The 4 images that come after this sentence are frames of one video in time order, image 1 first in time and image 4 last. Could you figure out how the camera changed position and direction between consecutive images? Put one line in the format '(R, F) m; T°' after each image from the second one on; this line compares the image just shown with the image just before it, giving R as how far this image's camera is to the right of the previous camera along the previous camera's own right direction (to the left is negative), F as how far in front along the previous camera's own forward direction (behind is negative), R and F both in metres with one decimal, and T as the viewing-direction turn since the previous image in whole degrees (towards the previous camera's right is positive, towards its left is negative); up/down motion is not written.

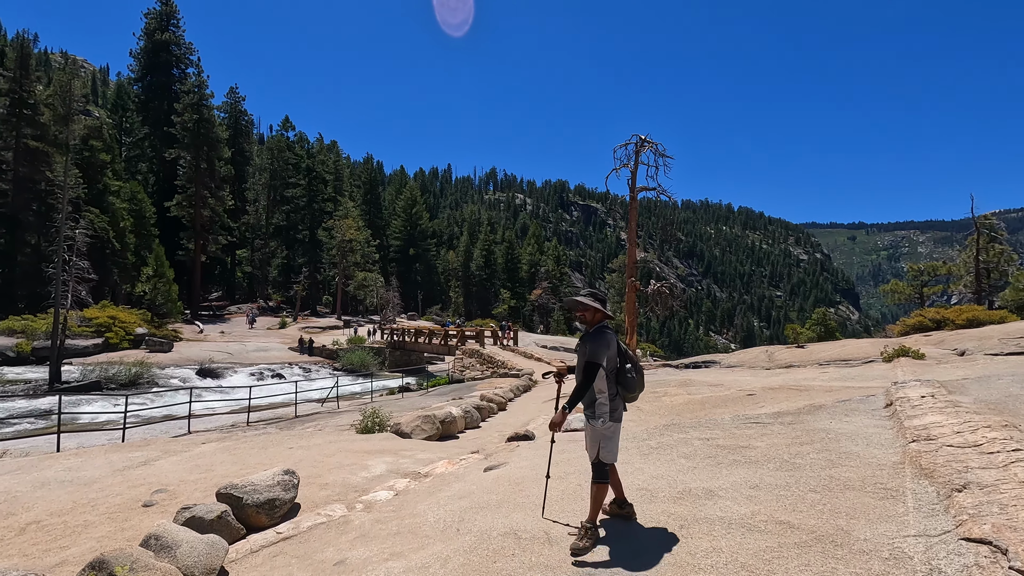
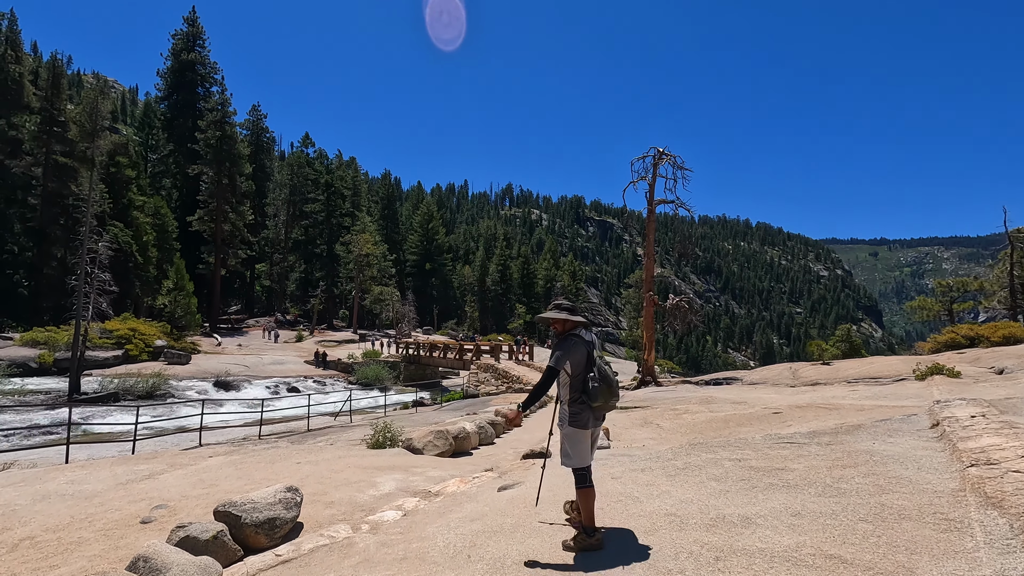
(0.0, +0.3) m; -2°
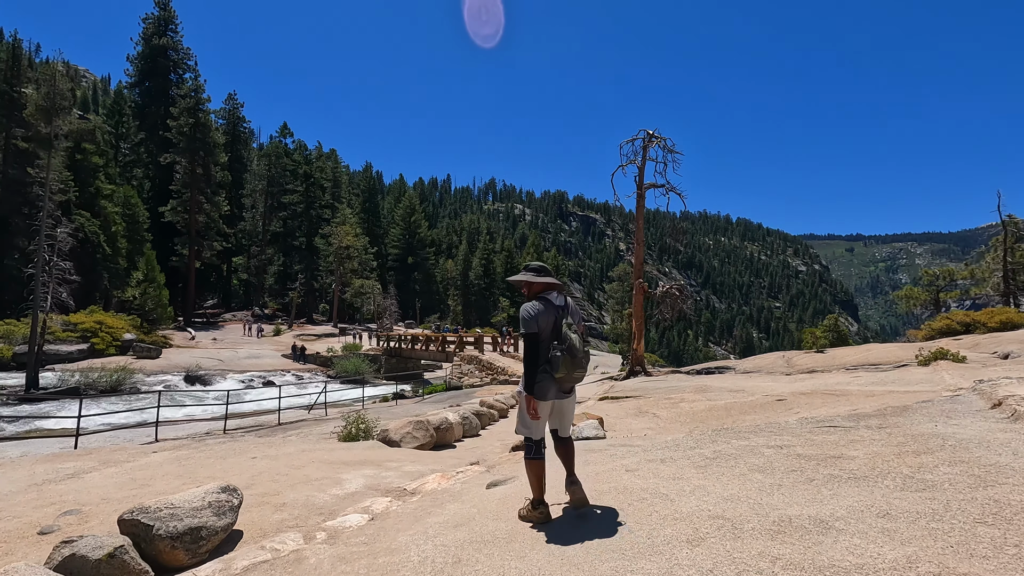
(-0.1, +0.9) m; +2°
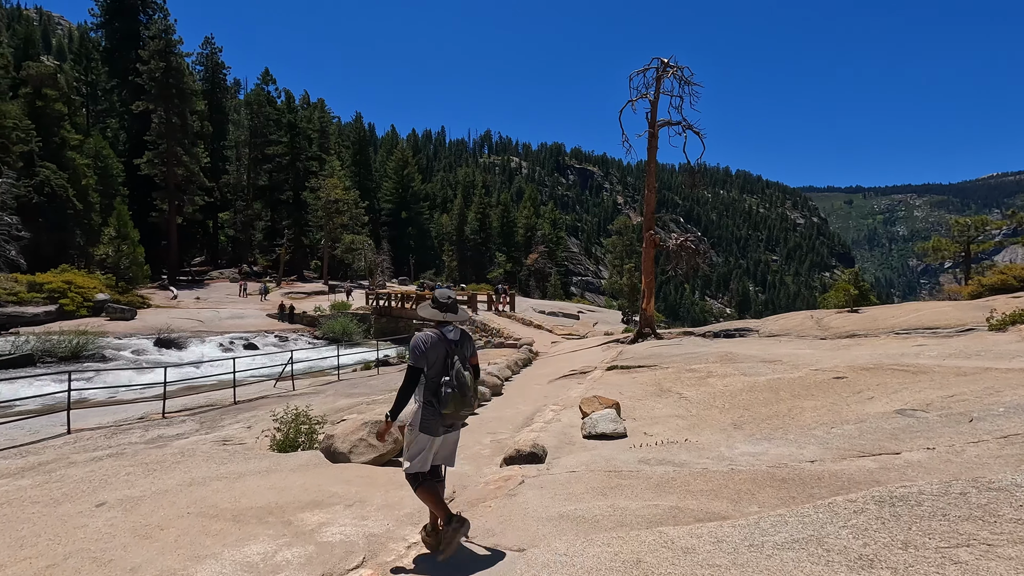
(+0.1, +2.2) m; 0°
